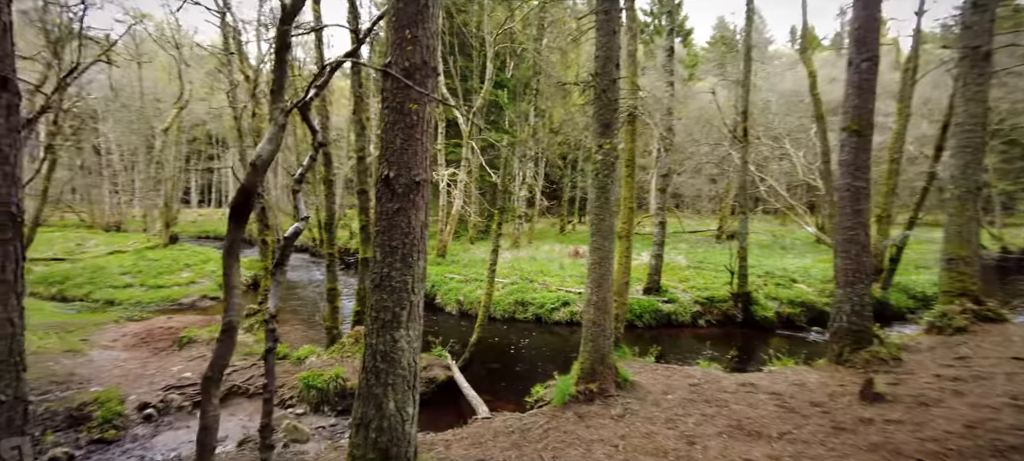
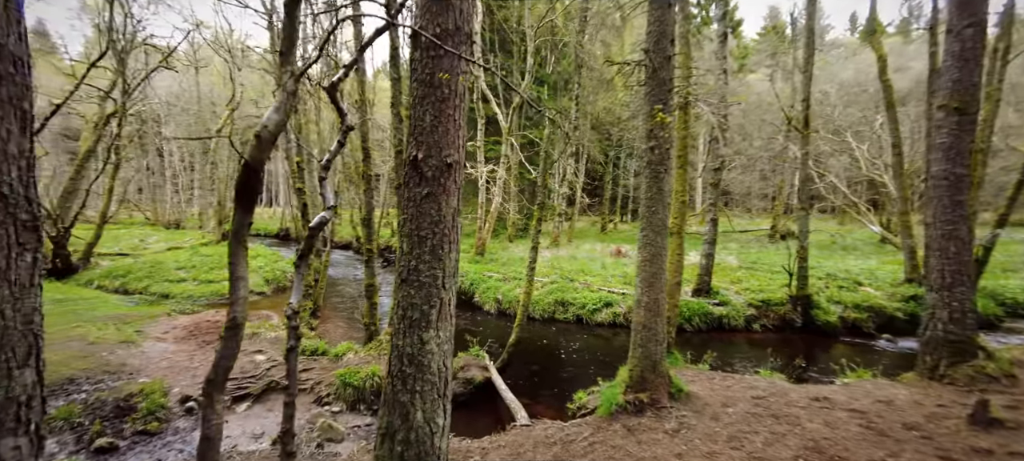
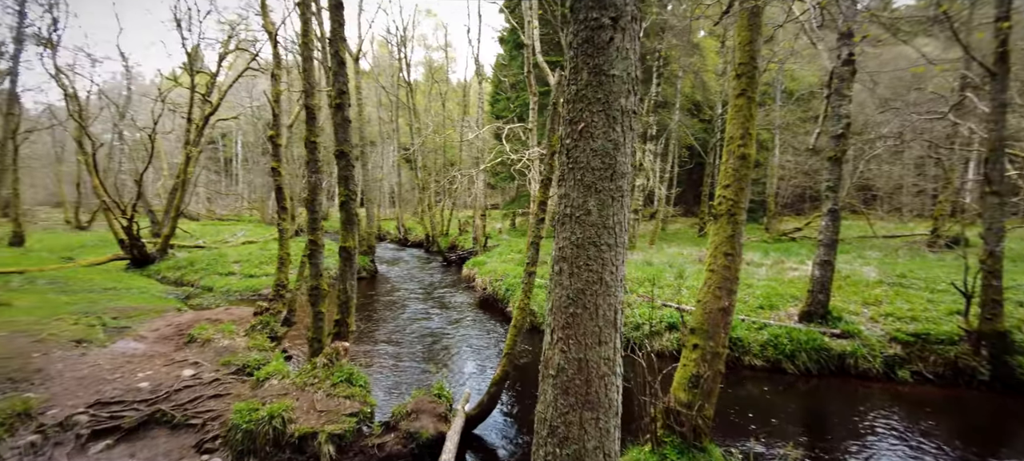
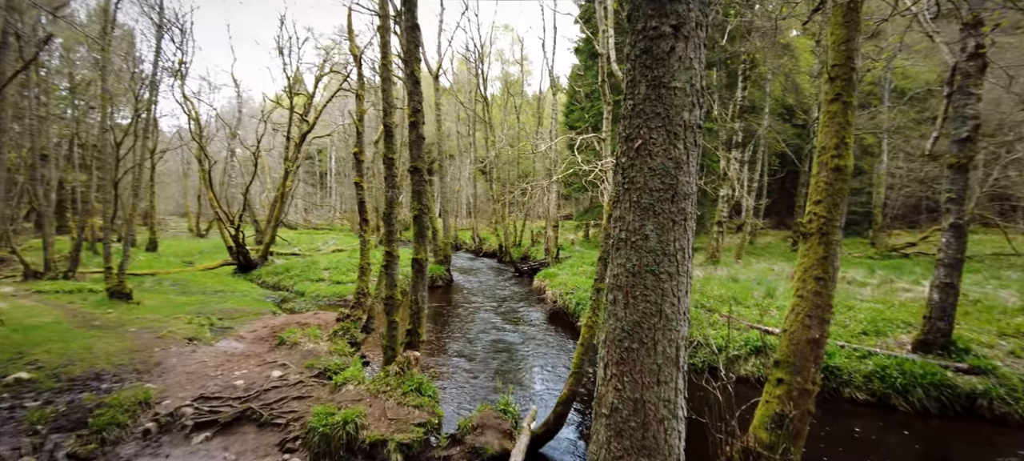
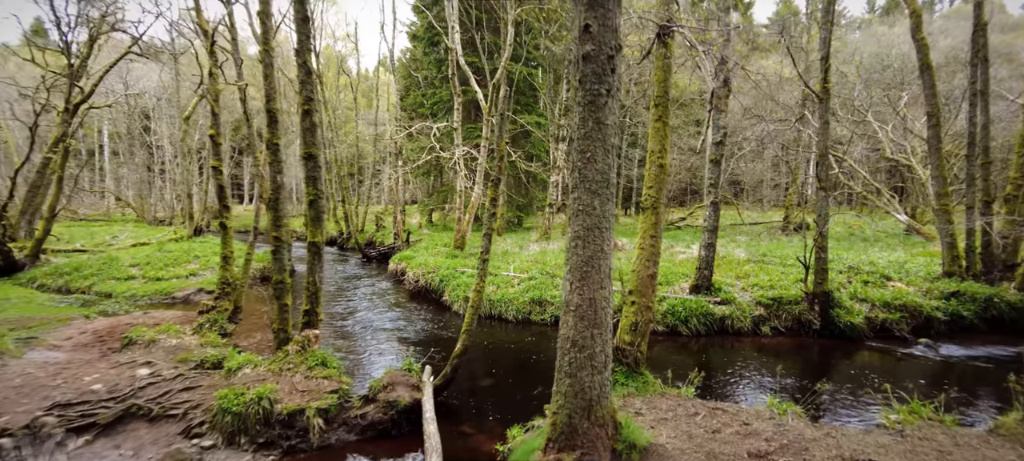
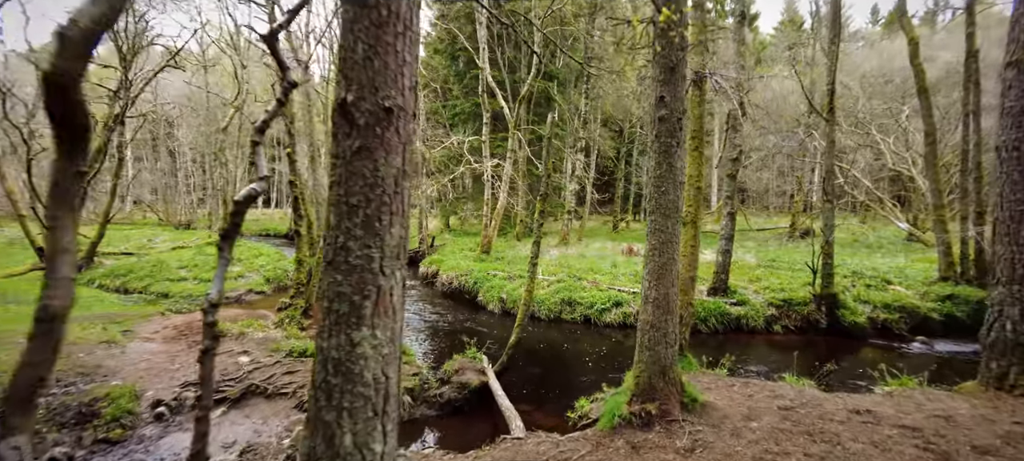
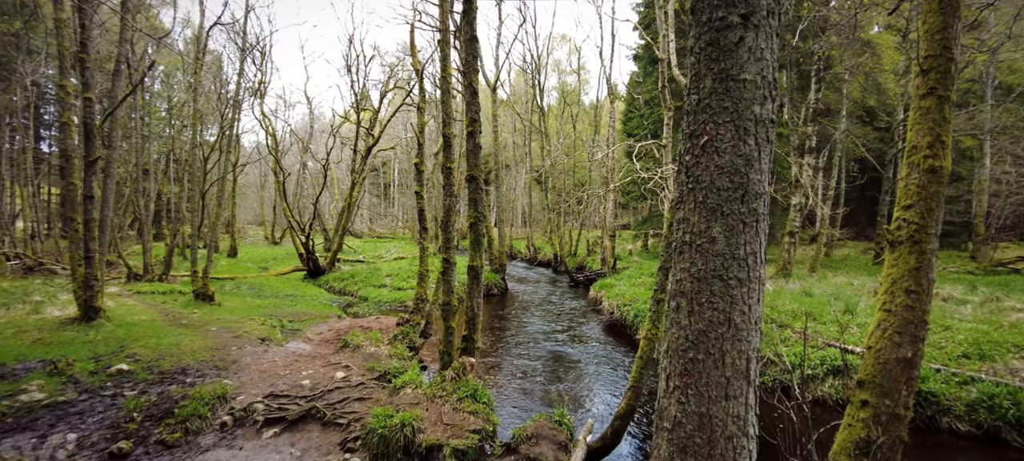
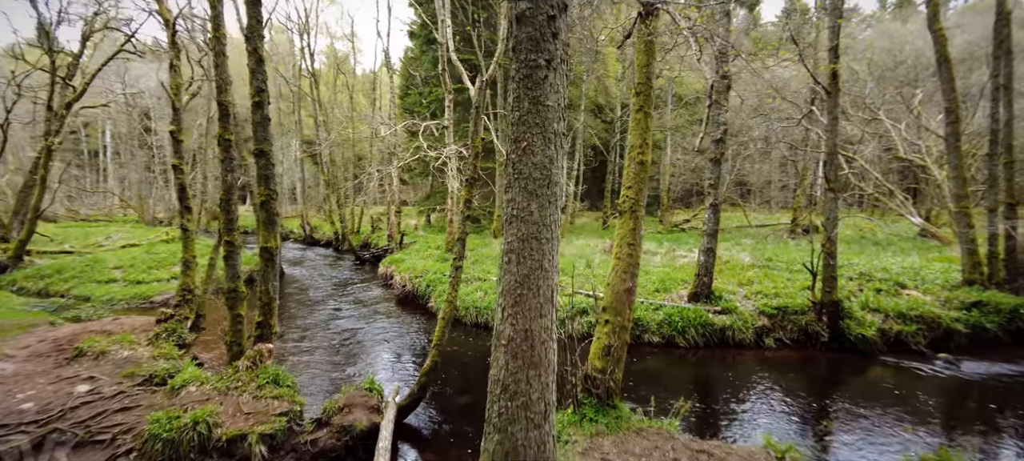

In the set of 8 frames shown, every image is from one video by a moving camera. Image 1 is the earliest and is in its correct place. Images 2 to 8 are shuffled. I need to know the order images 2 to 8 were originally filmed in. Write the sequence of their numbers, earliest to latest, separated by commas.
2, 6, 5, 8, 3, 4, 7
